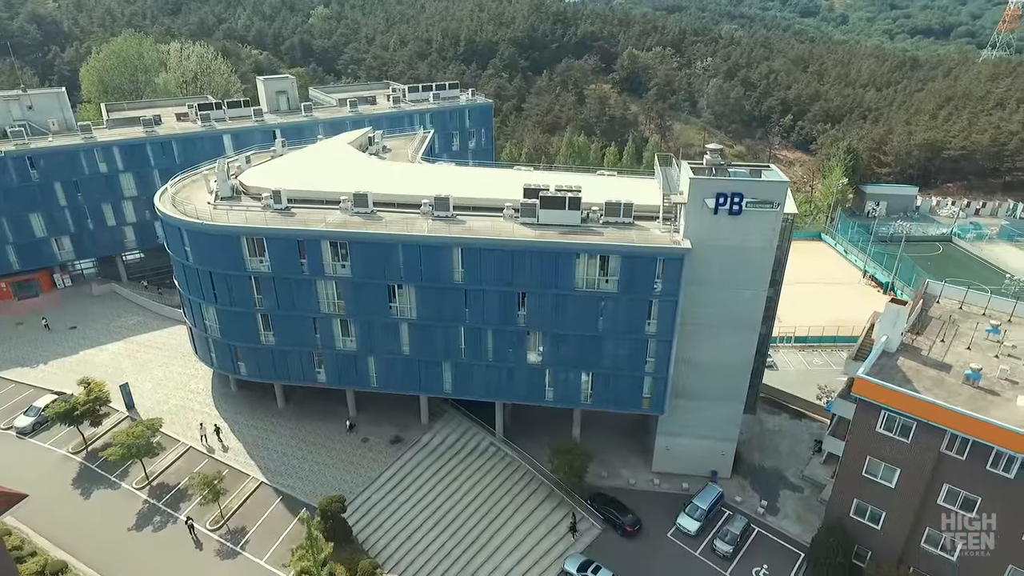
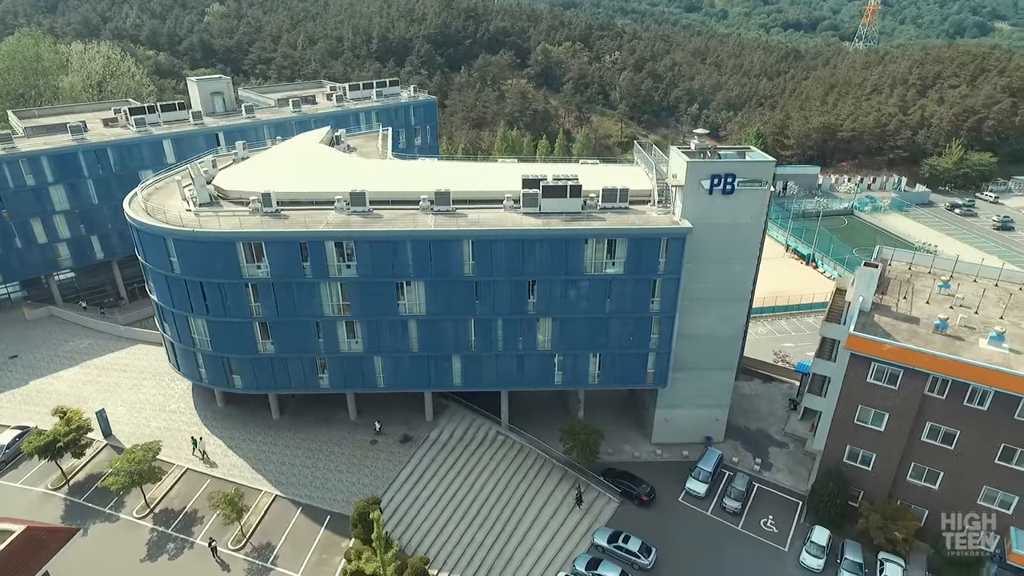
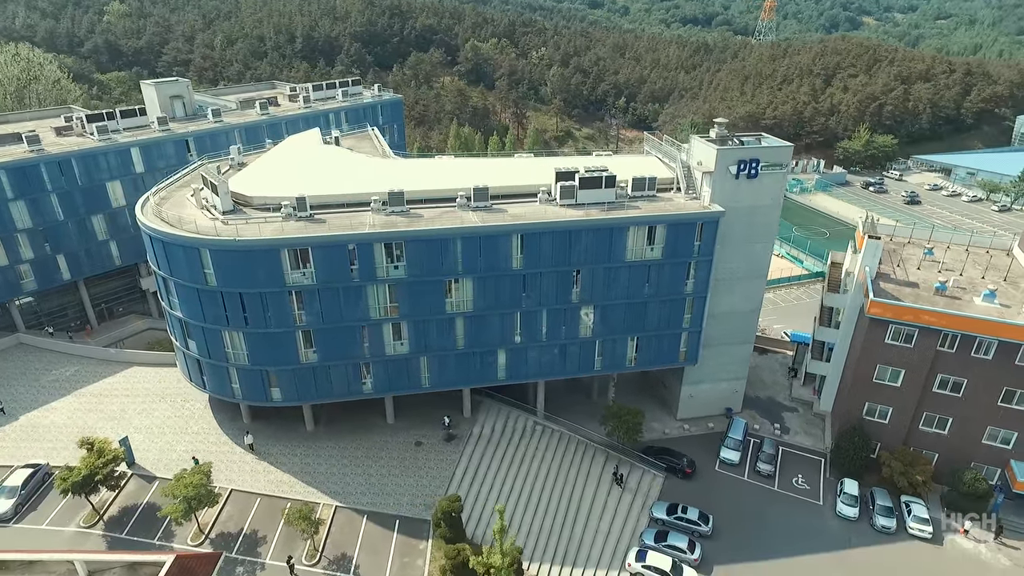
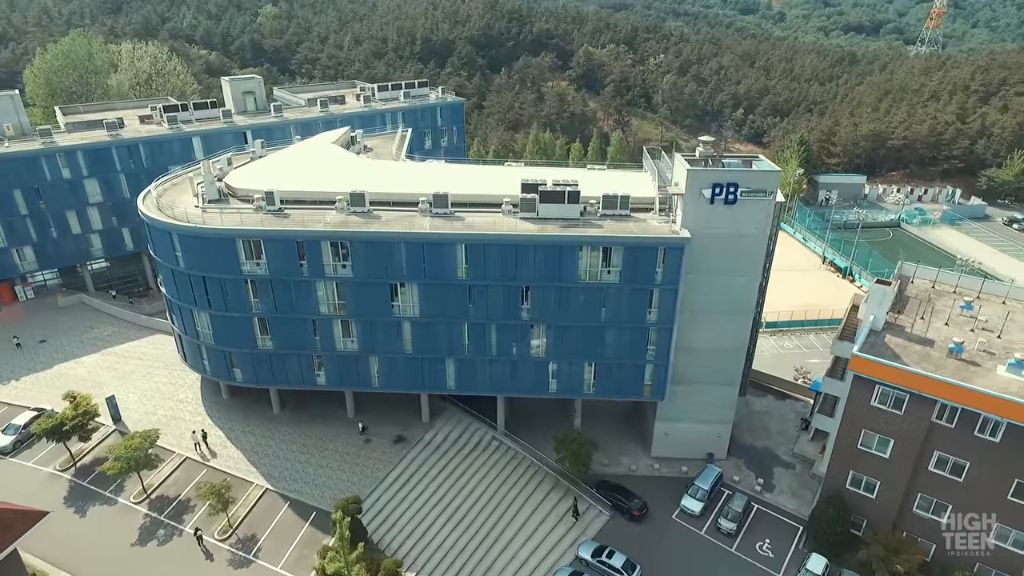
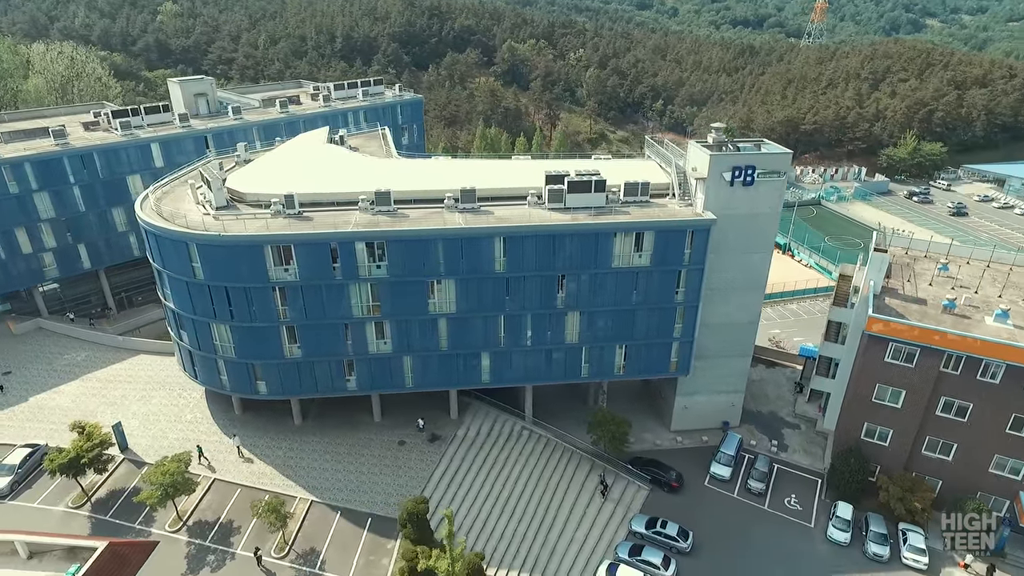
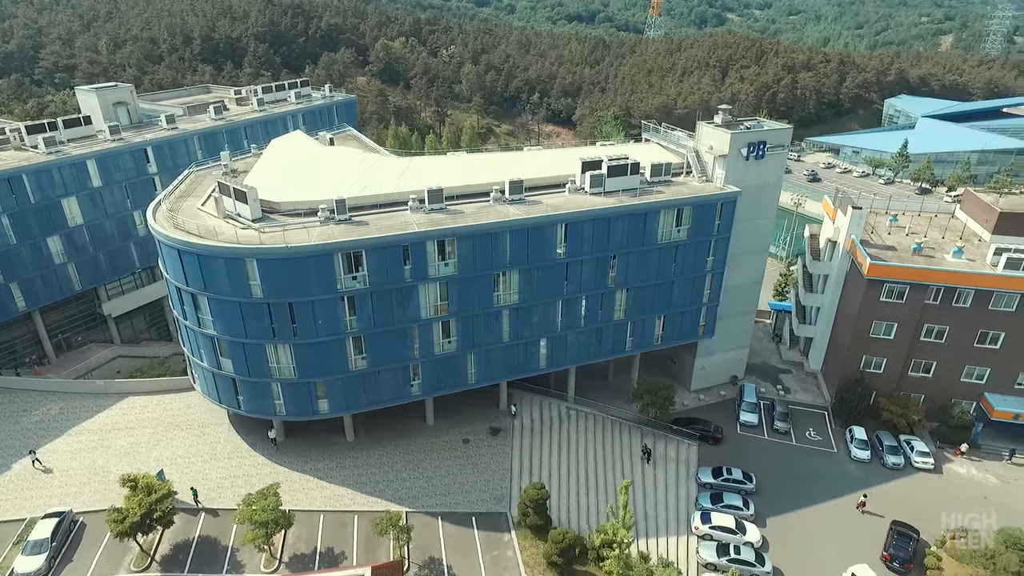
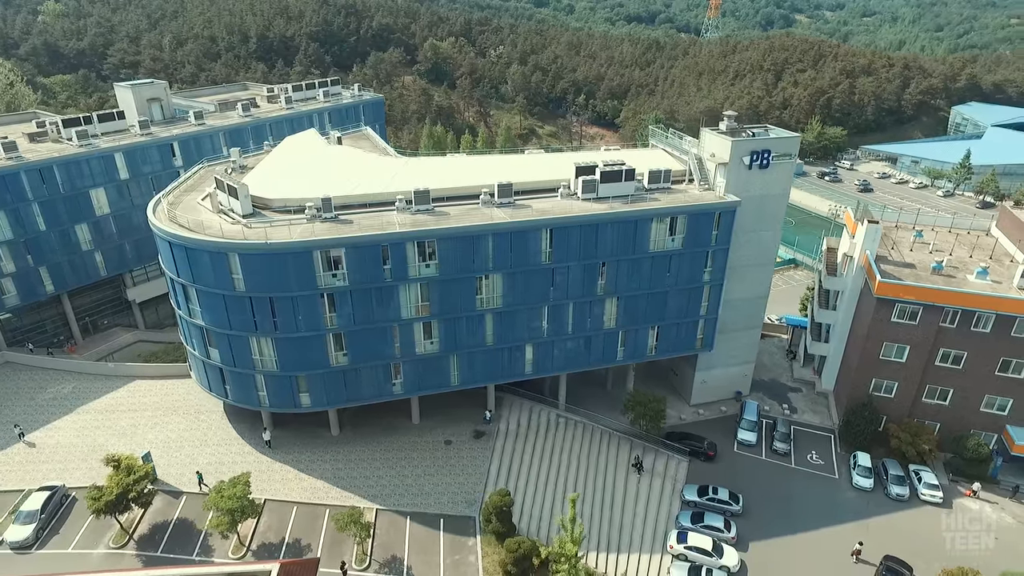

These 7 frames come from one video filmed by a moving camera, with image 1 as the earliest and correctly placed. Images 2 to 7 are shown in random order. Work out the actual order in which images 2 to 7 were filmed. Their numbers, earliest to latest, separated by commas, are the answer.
4, 2, 5, 3, 7, 6
